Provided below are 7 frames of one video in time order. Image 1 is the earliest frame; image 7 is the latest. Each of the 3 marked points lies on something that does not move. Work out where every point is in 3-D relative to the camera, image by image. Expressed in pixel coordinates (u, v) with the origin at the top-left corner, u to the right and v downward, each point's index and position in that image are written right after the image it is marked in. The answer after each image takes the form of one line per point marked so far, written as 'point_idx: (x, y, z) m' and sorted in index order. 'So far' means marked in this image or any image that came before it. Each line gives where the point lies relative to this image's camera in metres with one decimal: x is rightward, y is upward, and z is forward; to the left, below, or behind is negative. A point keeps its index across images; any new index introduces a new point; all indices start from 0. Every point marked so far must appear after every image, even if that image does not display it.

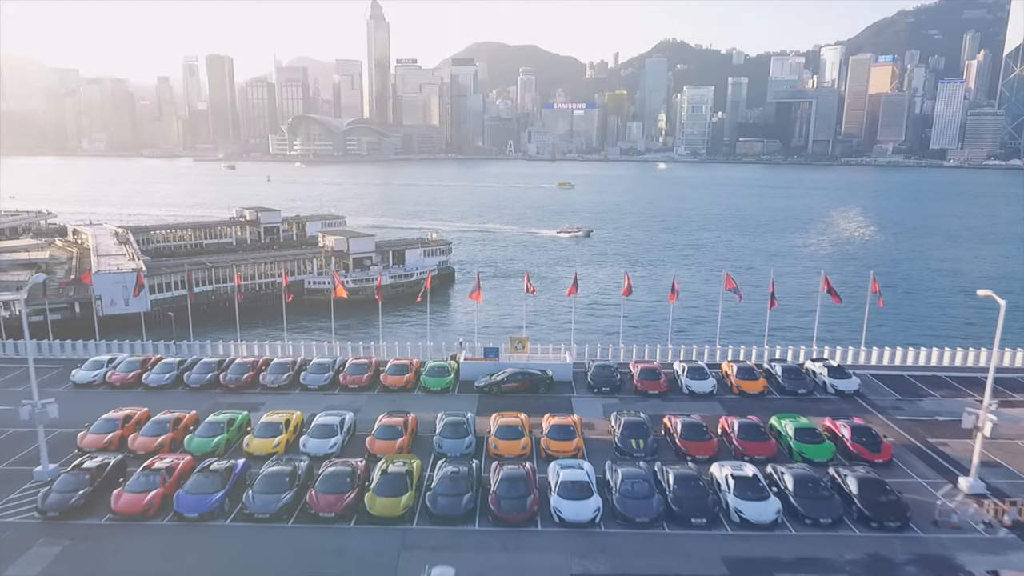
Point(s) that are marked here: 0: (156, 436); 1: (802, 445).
0: (-7.4, -3.1, +14.5) m
1: (+5.9, -3.2, +14.3) m
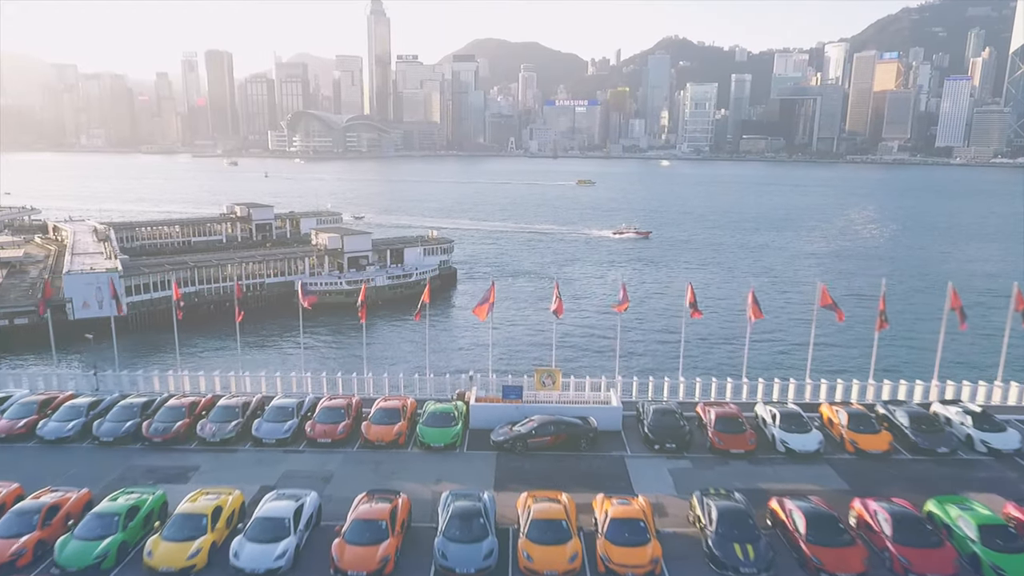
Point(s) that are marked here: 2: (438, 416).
0: (-6.8, -3.4, +9.6) m
1: (+6.5, -3.6, +9.4) m
2: (-1.4, -2.5, +13.6) m
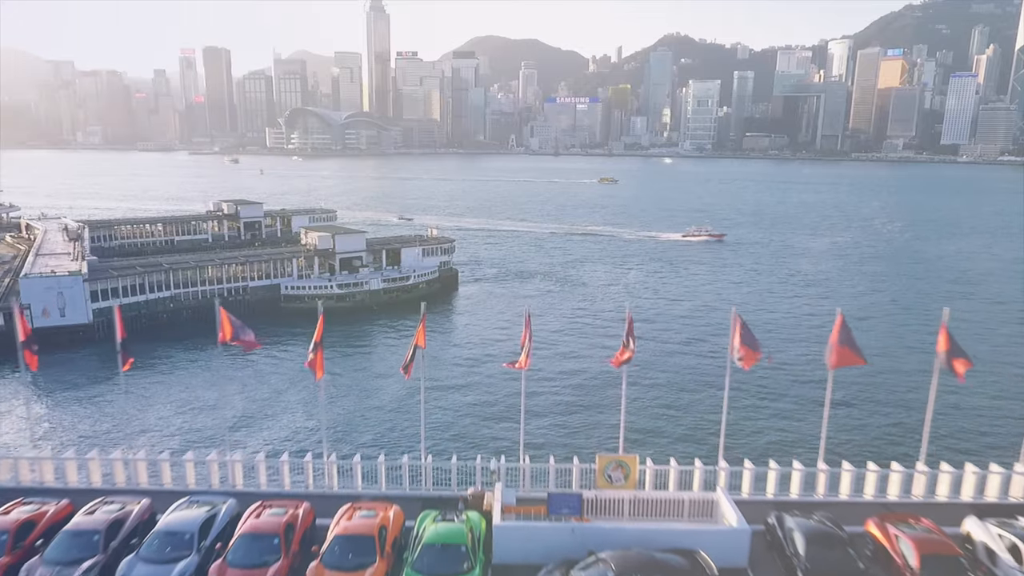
0: (-6.2, -3.9, +3.8) m
1: (+7.1, -4.1, +3.7) m
2: (-0.8, -3.0, +7.9) m
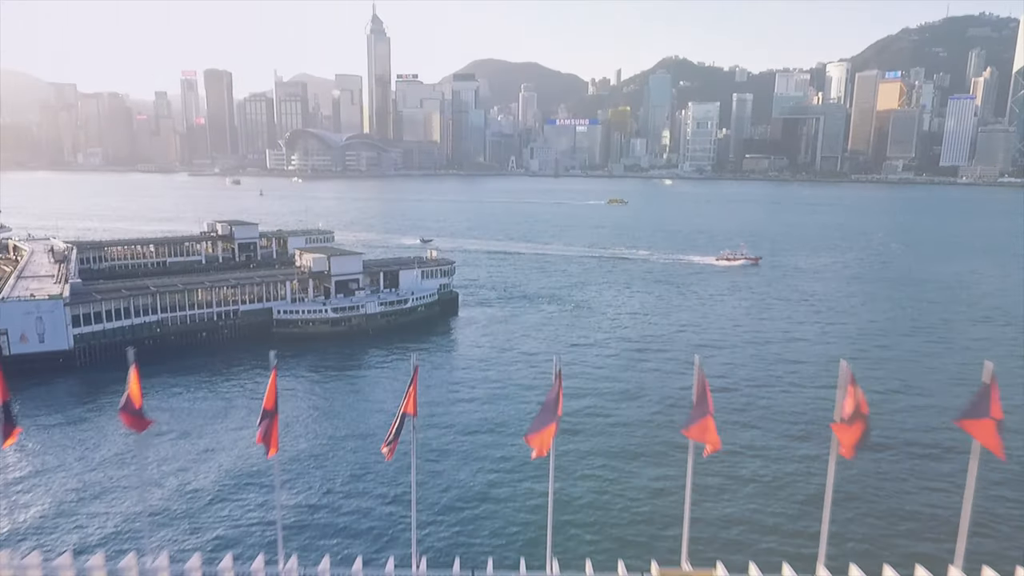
0: (-5.9, -4.2, +1.2) m
1: (+7.3, -4.3, +1.0) m
2: (-0.6, -3.4, +5.3) m
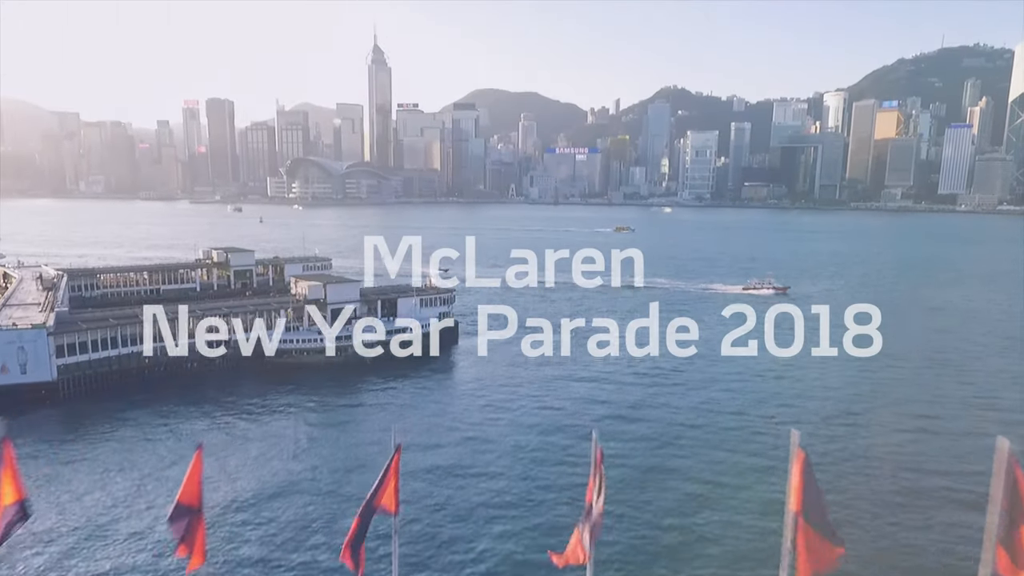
0: (-5.8, -4.2, -0.7) m
1: (+7.5, -4.4, -0.9) m
2: (-0.4, -3.6, +3.4) m
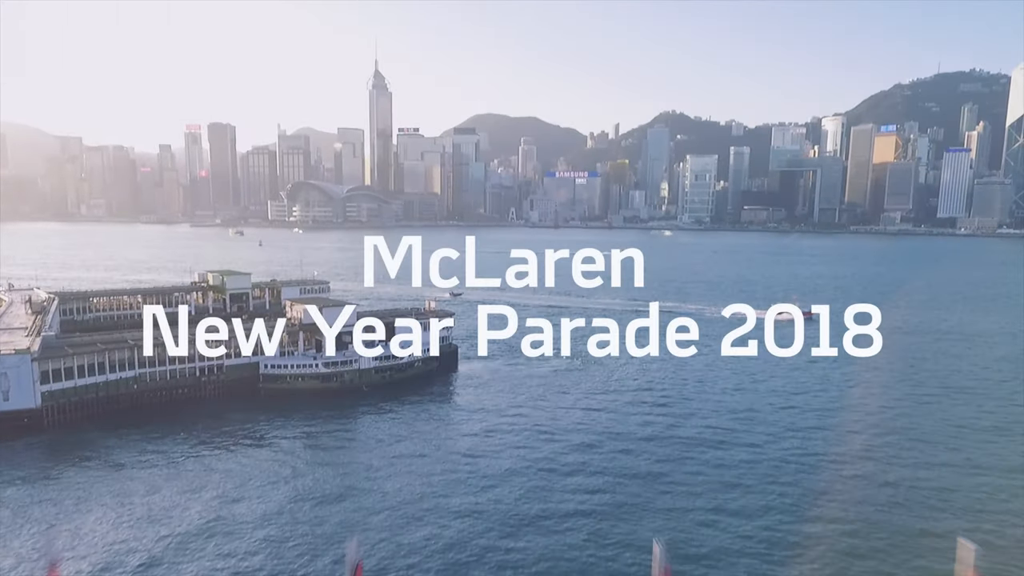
0: (-5.7, -4.2, -2.3) m
1: (+7.6, -4.3, -2.5) m
2: (-0.3, -3.7, +1.8) m
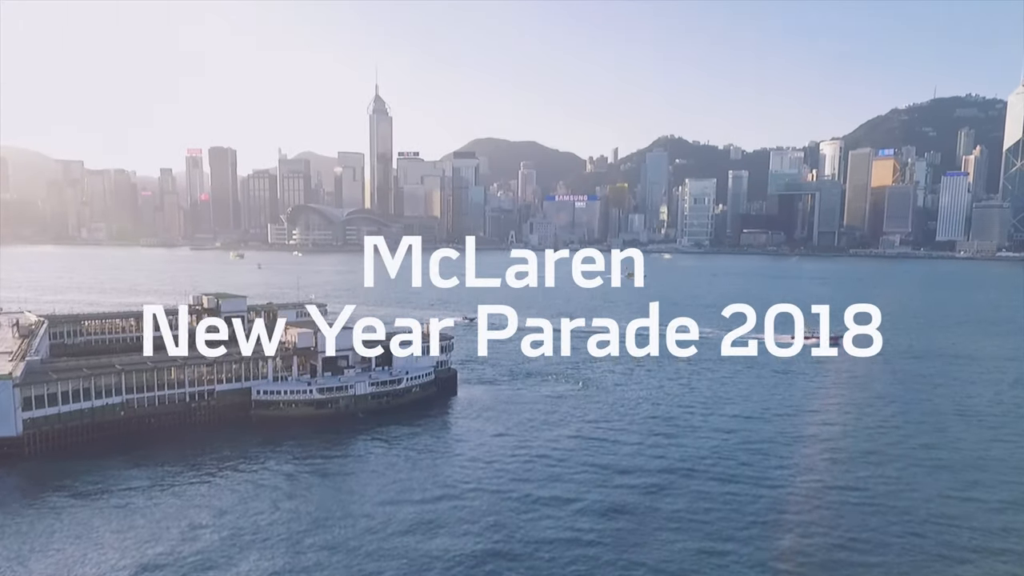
0: (-5.7, -4.0, -3.9) m
1: (+7.6, -4.2, -4.0) m
2: (-0.3, -3.7, +0.3) m
